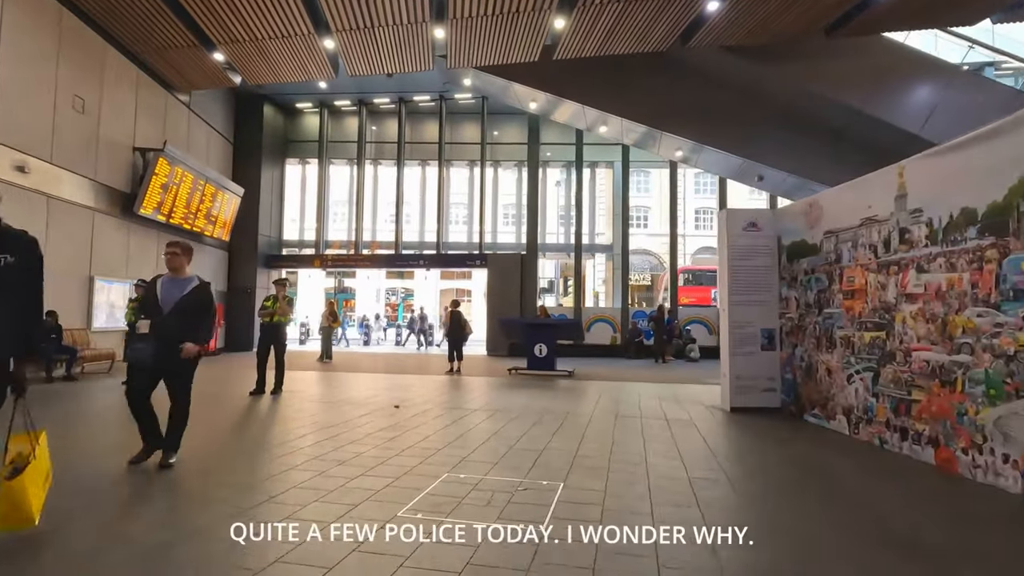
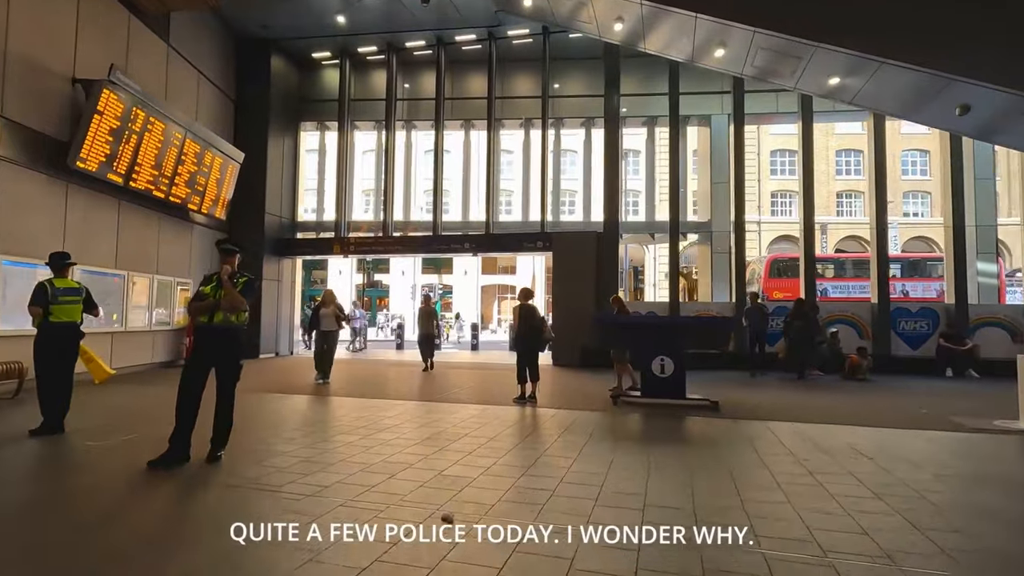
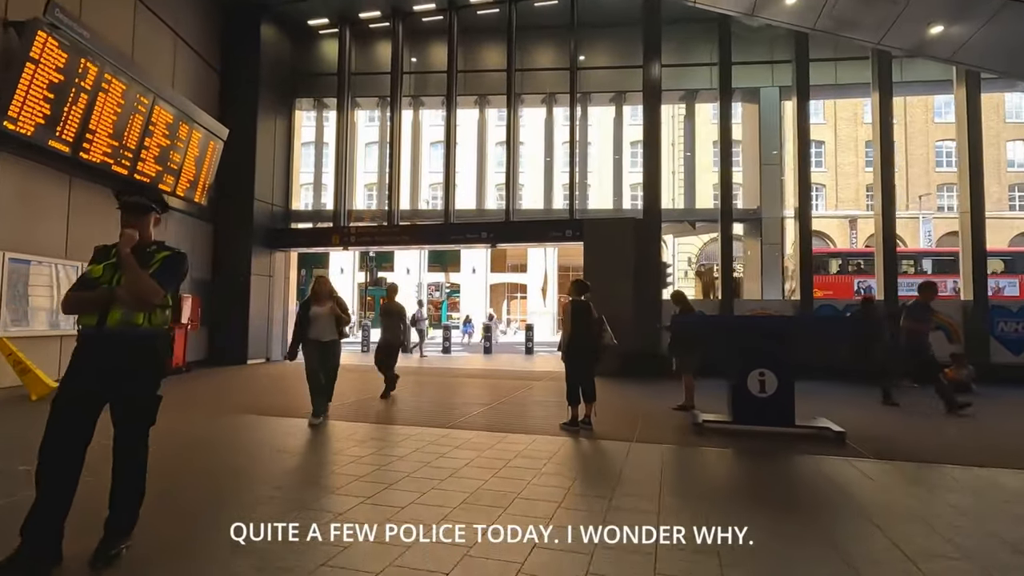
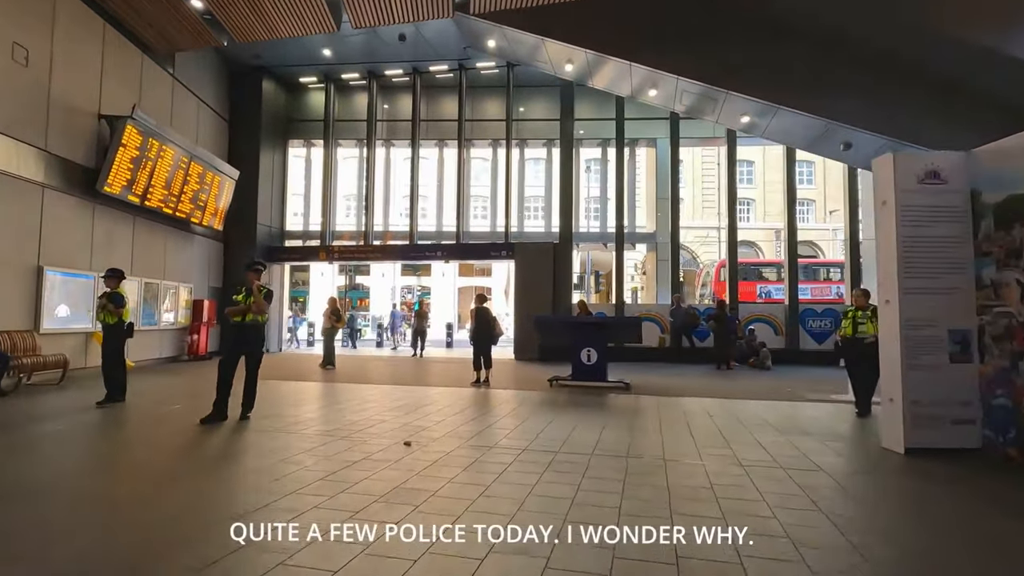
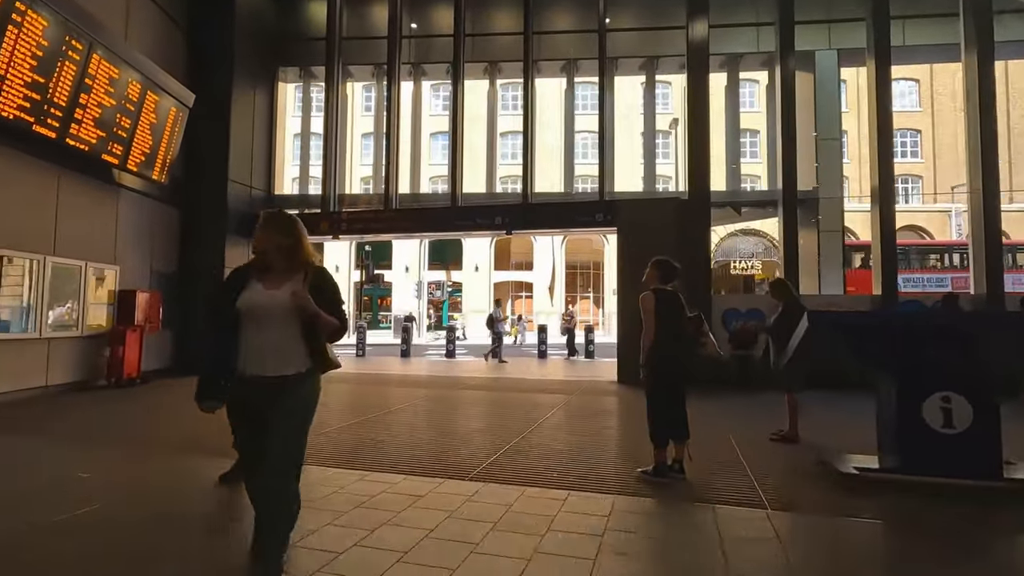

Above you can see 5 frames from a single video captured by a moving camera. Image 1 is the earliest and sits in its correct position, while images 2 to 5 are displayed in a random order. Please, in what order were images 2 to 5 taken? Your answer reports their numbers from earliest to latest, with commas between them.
4, 2, 3, 5
